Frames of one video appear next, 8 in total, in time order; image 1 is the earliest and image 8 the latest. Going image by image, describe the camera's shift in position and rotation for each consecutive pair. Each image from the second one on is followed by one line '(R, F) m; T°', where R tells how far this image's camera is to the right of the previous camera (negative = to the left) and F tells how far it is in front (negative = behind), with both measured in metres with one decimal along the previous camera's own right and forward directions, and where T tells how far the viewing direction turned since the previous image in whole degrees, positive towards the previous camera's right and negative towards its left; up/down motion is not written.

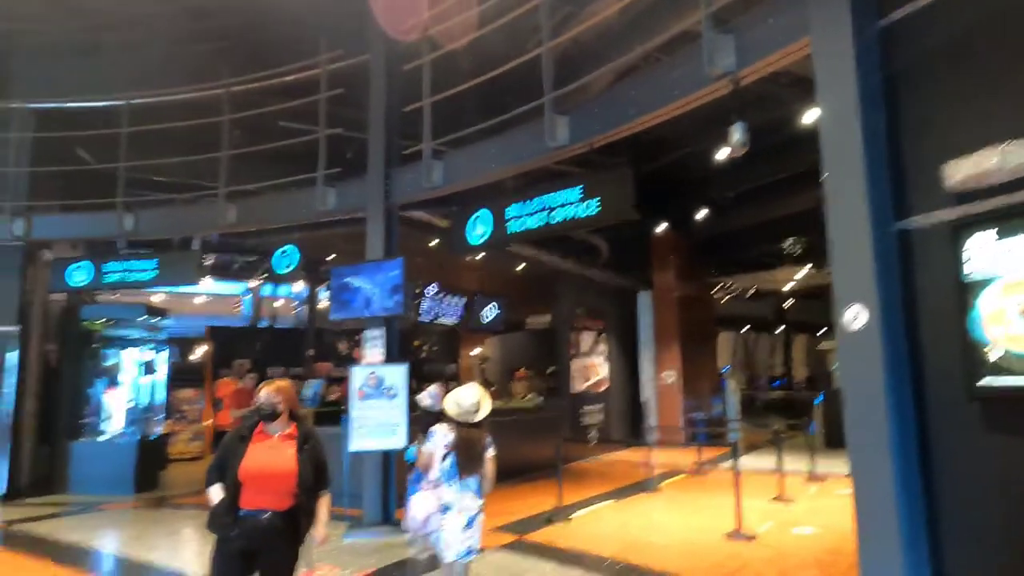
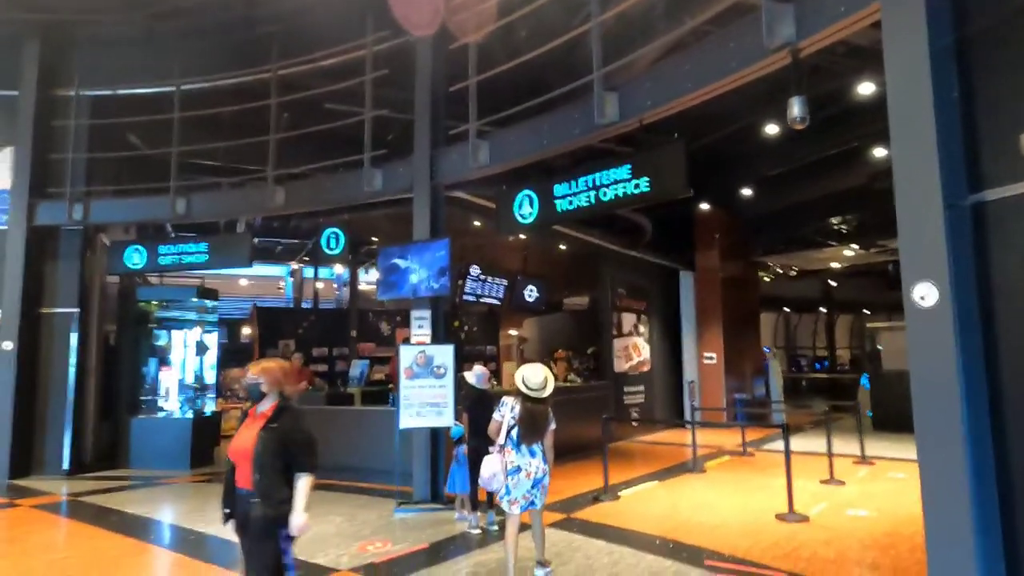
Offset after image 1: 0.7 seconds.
(-0.1, 0.0) m; -3°
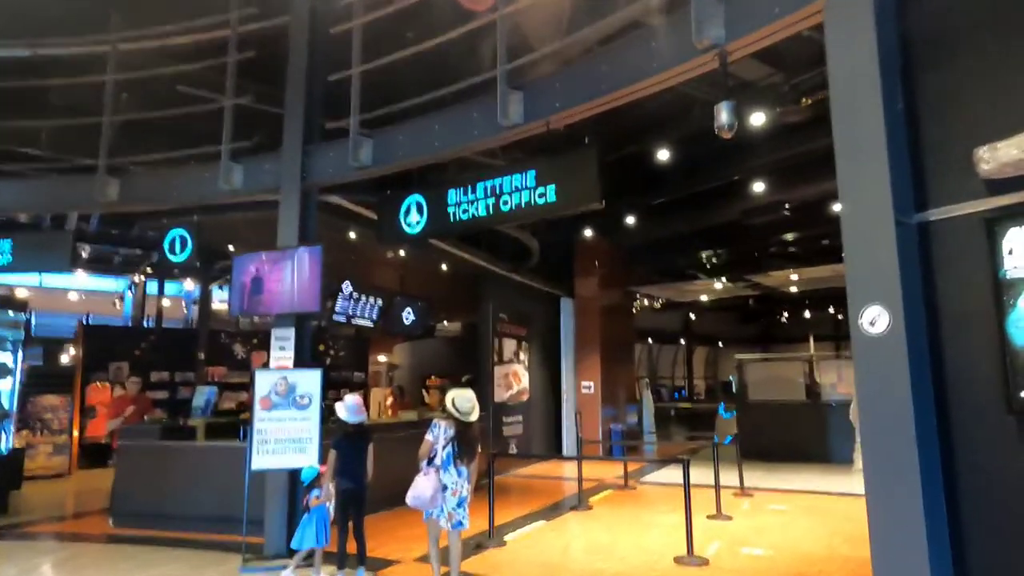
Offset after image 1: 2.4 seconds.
(-0.1, +0.6) m; +11°
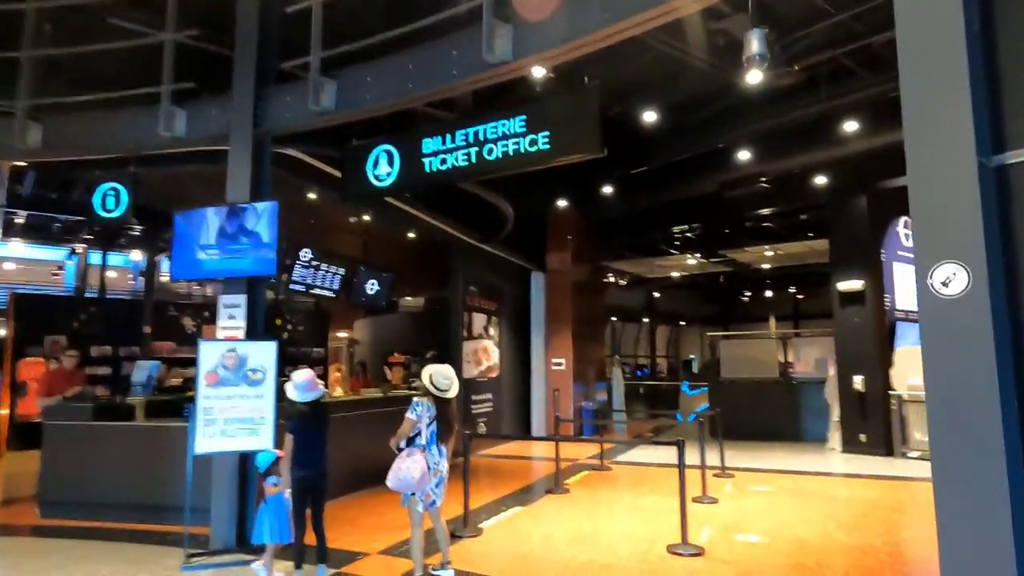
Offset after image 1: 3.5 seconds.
(-0.1, +0.5) m; +3°
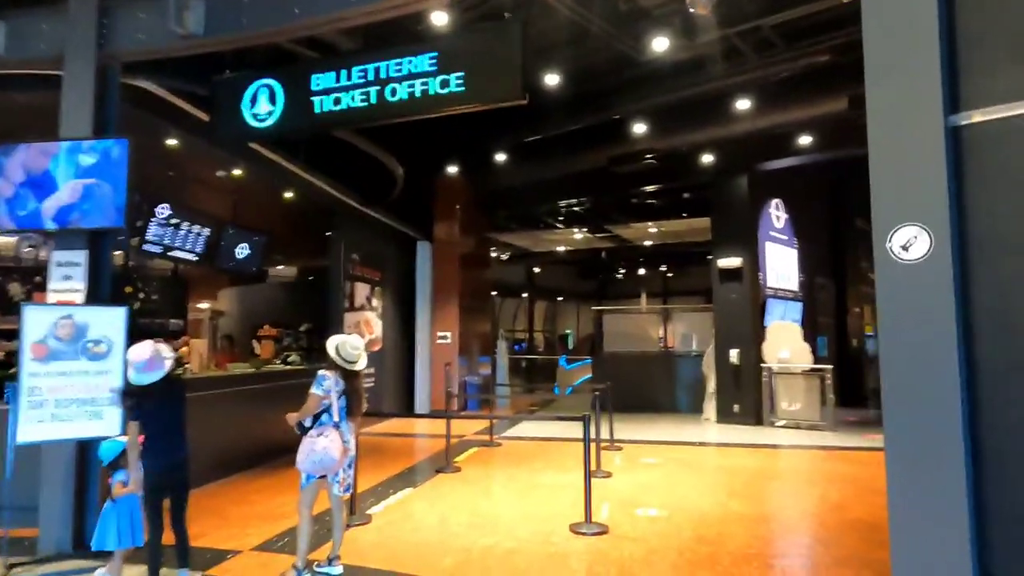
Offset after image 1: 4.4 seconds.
(-0.1, +0.4) m; +11°
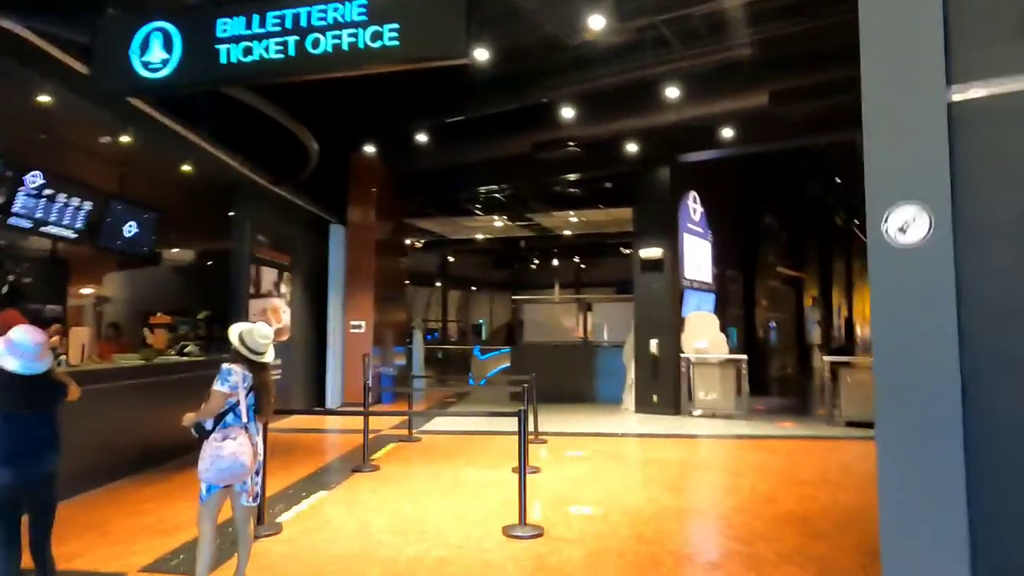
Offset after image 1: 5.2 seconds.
(-0.1, +0.4) m; +8°
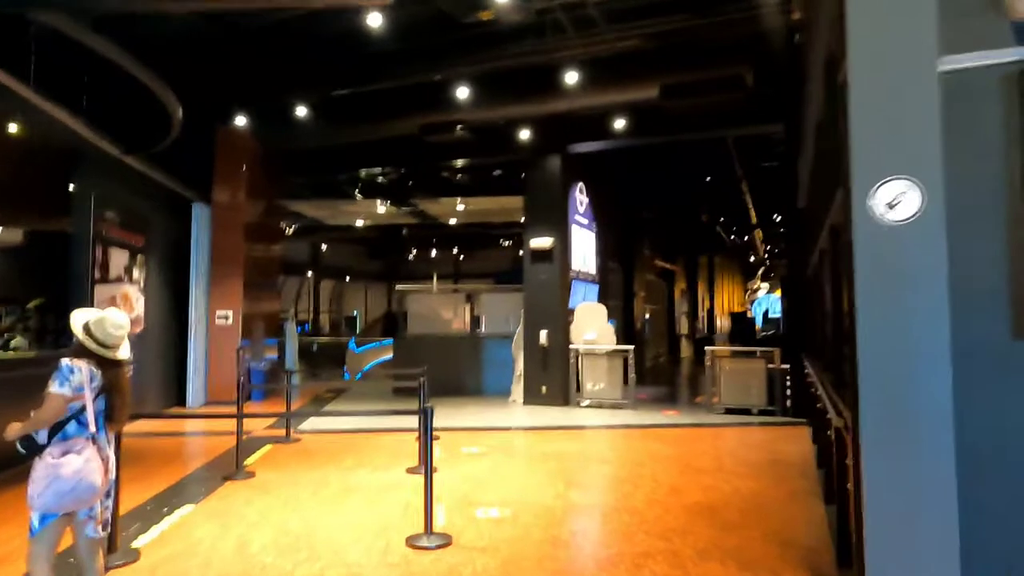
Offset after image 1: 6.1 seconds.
(-0.2, +0.4) m; +11°
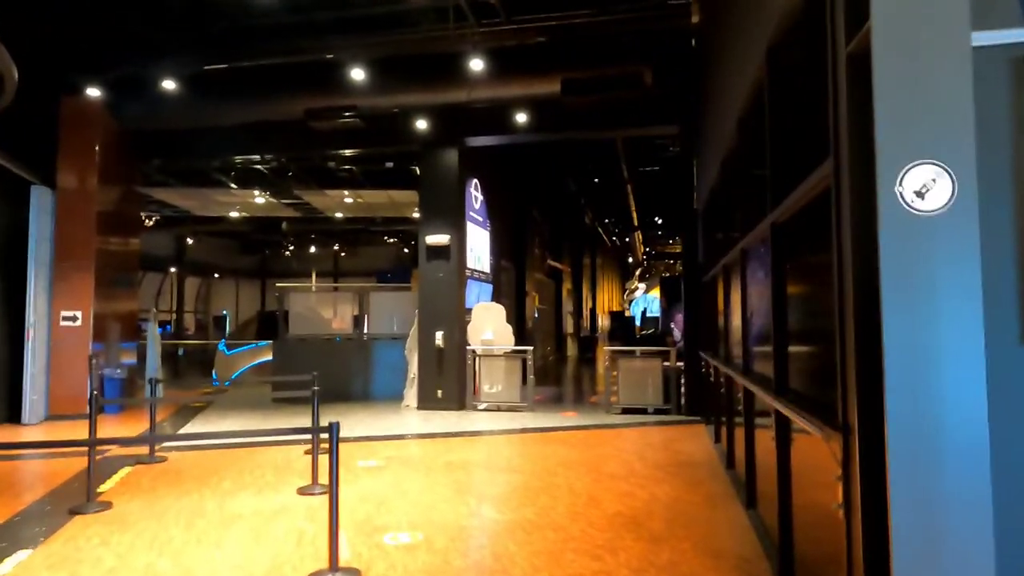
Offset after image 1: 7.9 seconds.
(-0.2, +0.4) m; +10°
